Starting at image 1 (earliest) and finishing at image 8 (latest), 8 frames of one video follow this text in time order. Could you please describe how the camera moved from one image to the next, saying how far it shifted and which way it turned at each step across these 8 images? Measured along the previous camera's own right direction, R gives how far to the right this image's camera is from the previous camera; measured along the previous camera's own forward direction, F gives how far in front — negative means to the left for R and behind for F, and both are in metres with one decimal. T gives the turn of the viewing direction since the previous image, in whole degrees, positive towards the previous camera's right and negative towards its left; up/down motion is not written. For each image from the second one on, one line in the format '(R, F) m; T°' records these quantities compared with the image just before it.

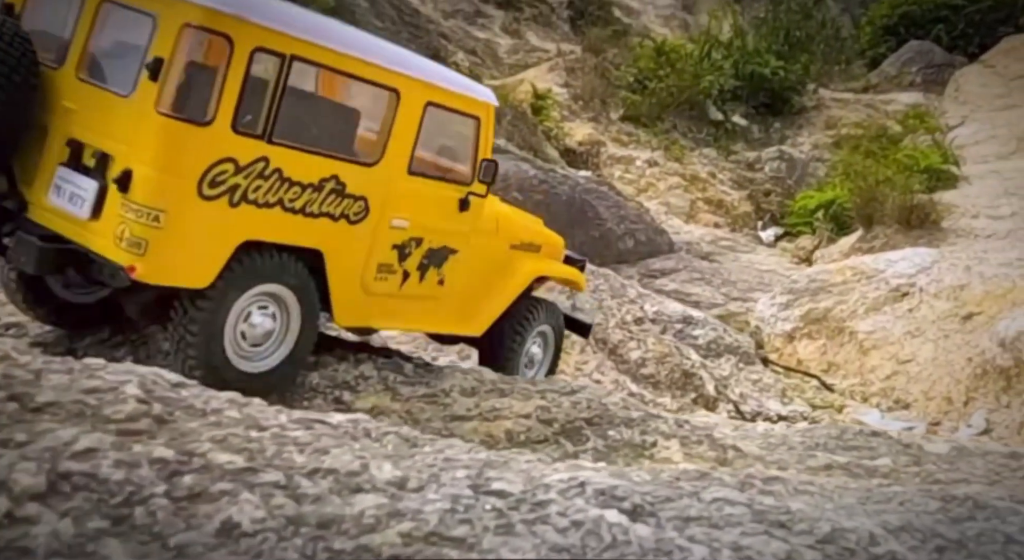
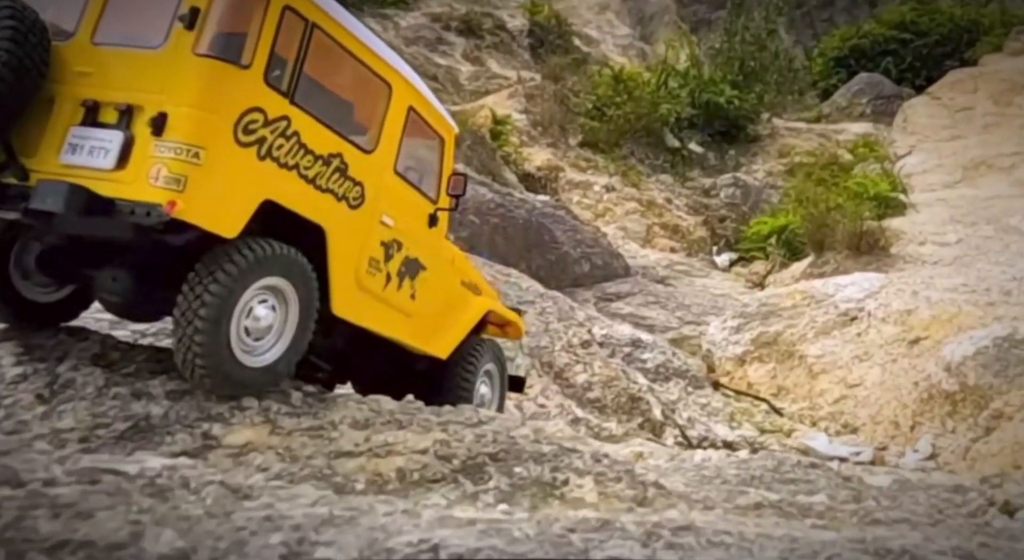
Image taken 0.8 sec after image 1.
(0.0, 0.0) m; +3°
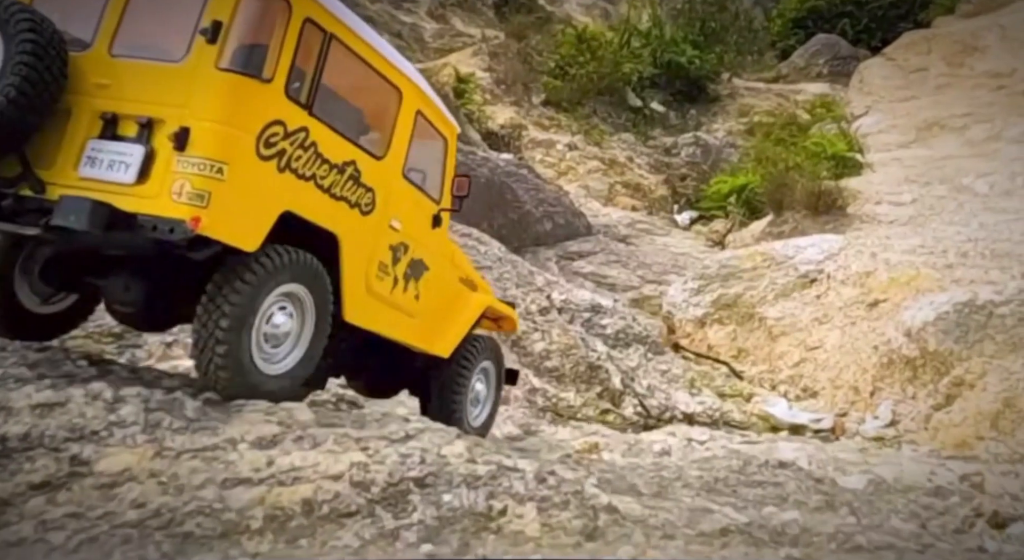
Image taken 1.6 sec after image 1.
(-0.3, -0.1) m; +3°
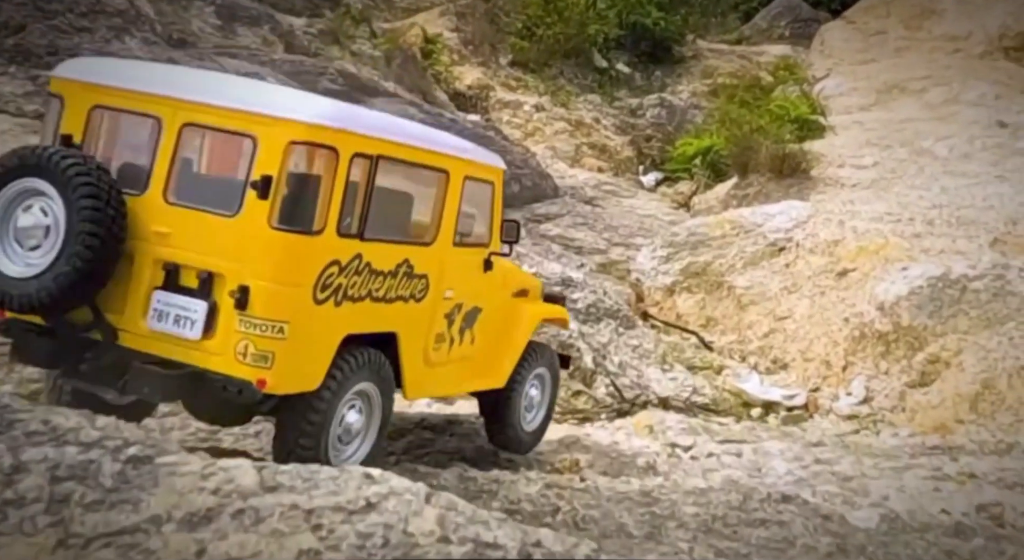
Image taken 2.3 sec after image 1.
(-0.4, -0.1) m; +3°
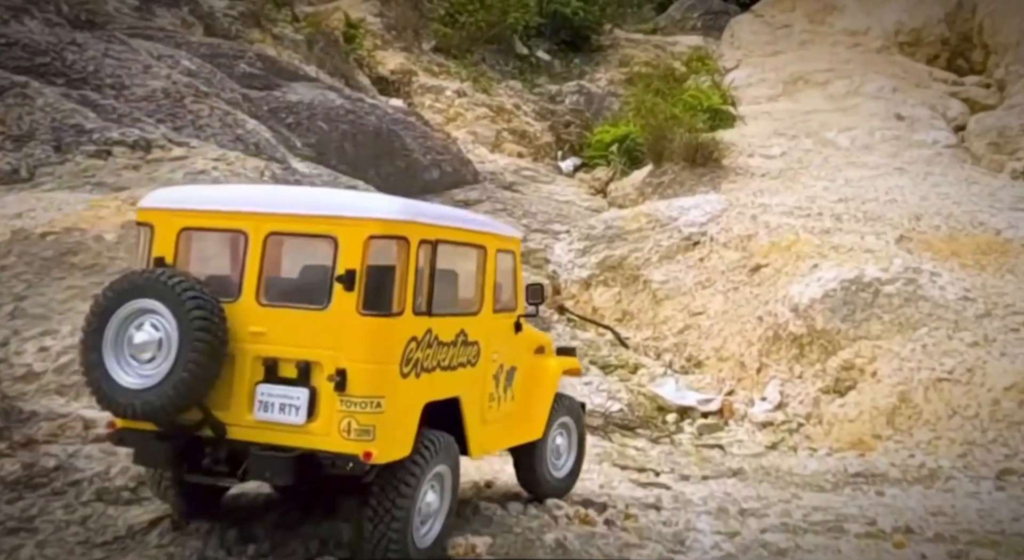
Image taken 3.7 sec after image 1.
(-0.4, -0.3) m; +6°
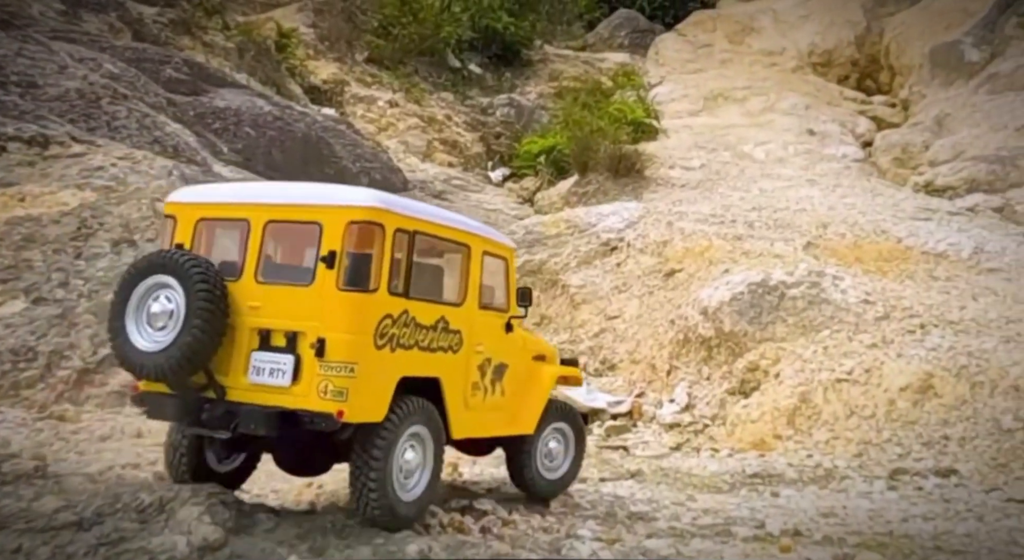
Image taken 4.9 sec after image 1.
(+0.2, -0.4) m; +4°
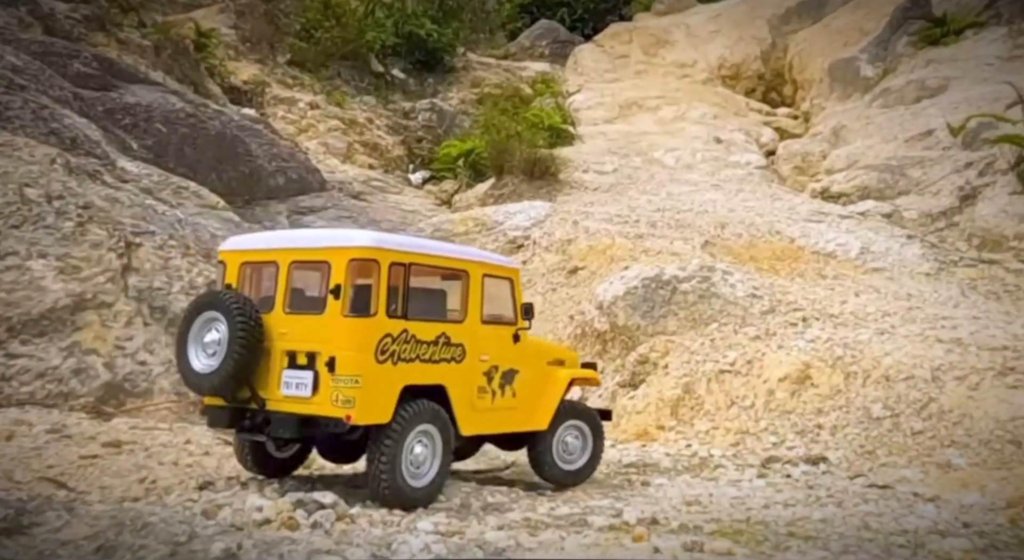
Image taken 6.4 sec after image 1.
(+0.3, -0.5) m; +4°
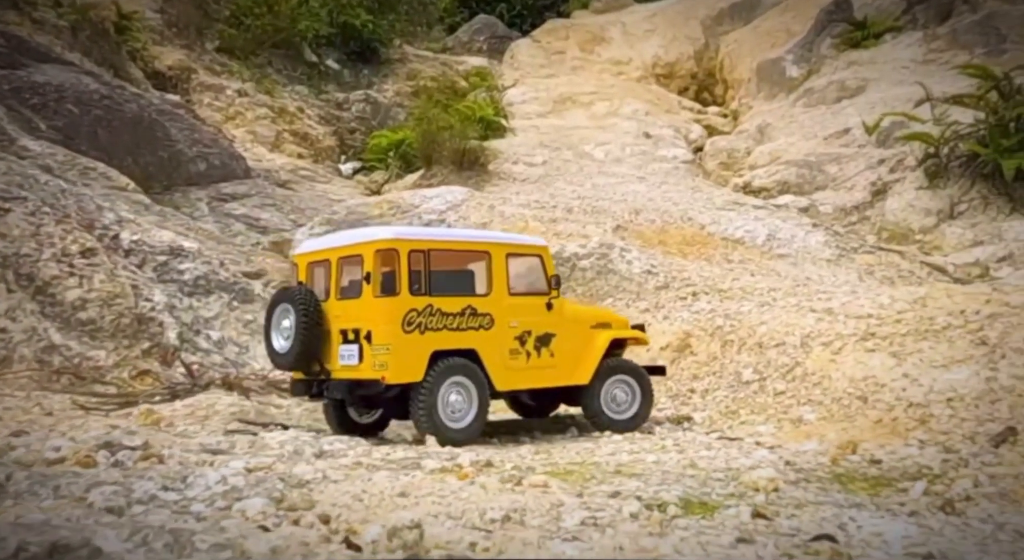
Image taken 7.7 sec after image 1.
(+0.6, -0.1) m; +3°
